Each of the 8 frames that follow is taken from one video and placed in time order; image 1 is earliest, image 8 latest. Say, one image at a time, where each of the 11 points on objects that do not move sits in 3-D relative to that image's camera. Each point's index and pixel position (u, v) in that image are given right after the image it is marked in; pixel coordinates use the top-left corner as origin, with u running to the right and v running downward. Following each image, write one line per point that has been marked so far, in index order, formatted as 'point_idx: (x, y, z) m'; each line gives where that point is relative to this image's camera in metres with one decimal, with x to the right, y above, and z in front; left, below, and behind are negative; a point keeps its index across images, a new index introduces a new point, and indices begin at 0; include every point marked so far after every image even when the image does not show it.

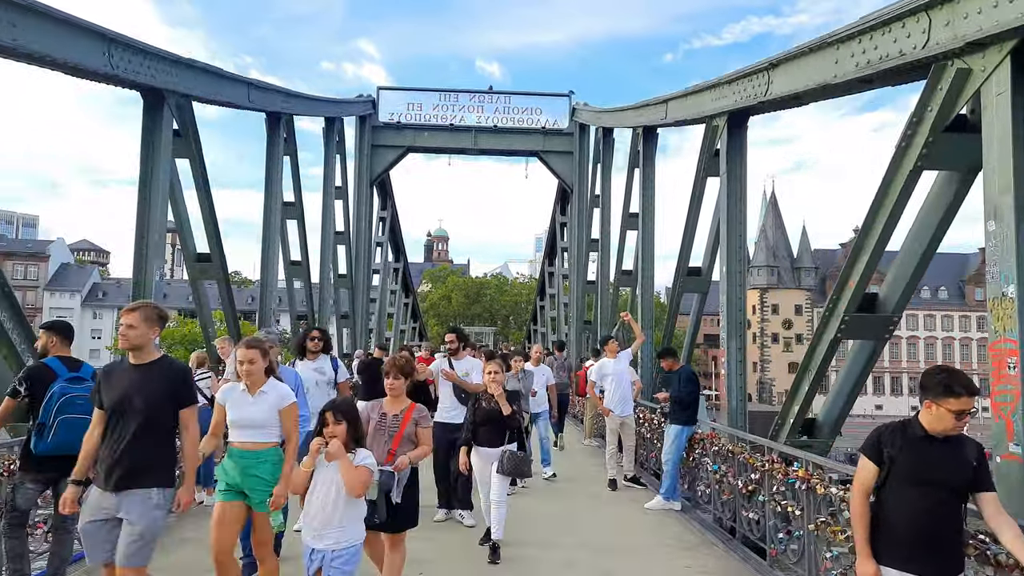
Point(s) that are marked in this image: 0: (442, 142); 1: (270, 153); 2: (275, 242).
0: (-2.0, +4.1, +19.5) m
1: (-3.8, +2.1, +11.1) m
2: (-3.7, +0.7, +11.0) m
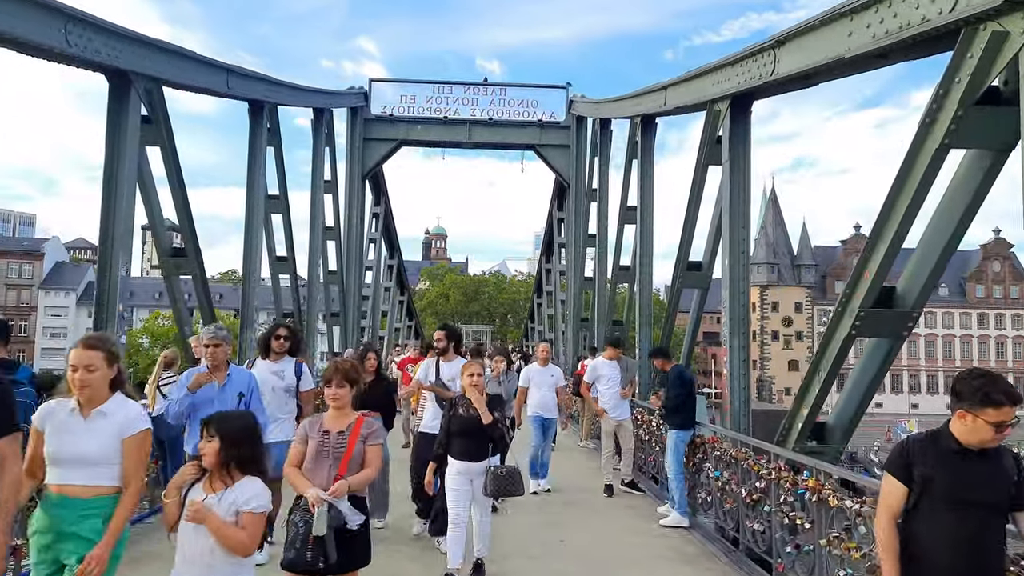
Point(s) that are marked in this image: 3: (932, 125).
0: (-2.1, +4.2, +19.0) m
1: (-4.0, +2.2, +10.7) m
2: (-3.9, +0.8, +10.6) m
3: (+2.3, +0.9, +3.7) m
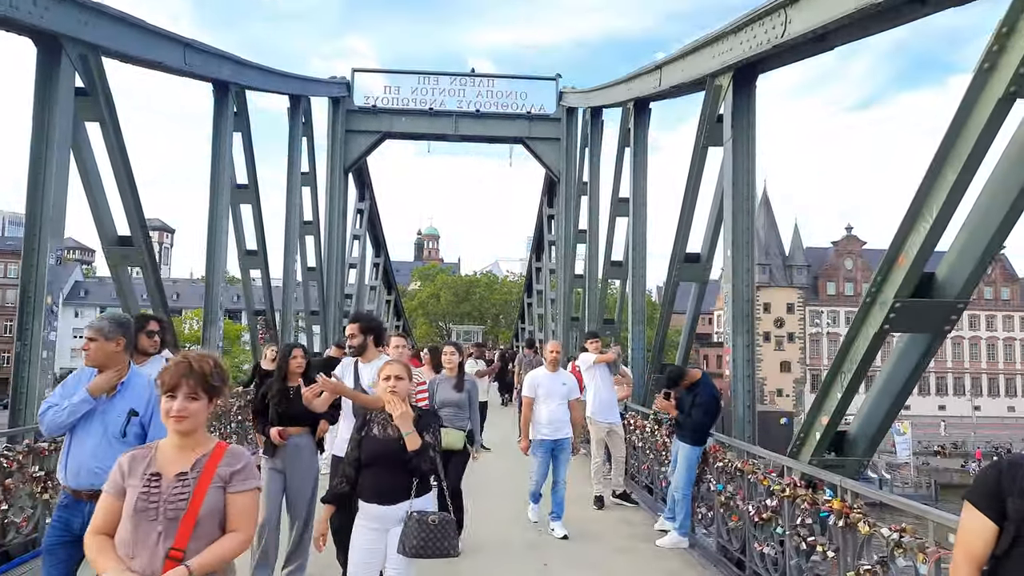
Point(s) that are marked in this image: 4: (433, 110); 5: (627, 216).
0: (-2.4, +4.2, +18.3) m
1: (-4.2, +2.3, +9.9) m
2: (-4.1, +0.9, +9.8) m
3: (+2.1, +1.0, +3.1) m
4: (-2.1, +4.7, +18.4) m
5: (+1.9, +1.2, +11.2) m
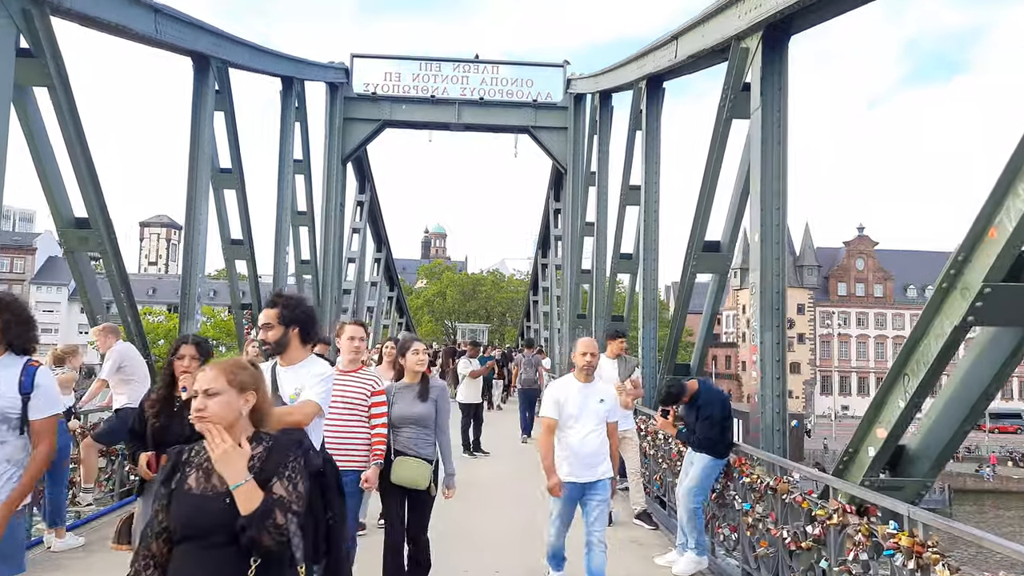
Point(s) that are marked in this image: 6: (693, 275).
0: (-2.3, +4.4, +17.6) m
1: (-4.1, +2.4, +9.2) m
2: (-4.1, +1.0, +9.1) m
3: (+2.1, +1.0, +2.3) m
4: (-1.9, +4.8, +17.6) m
5: (+1.9, +1.2, +10.4) m
6: (+1.8, +0.1, +7.1) m
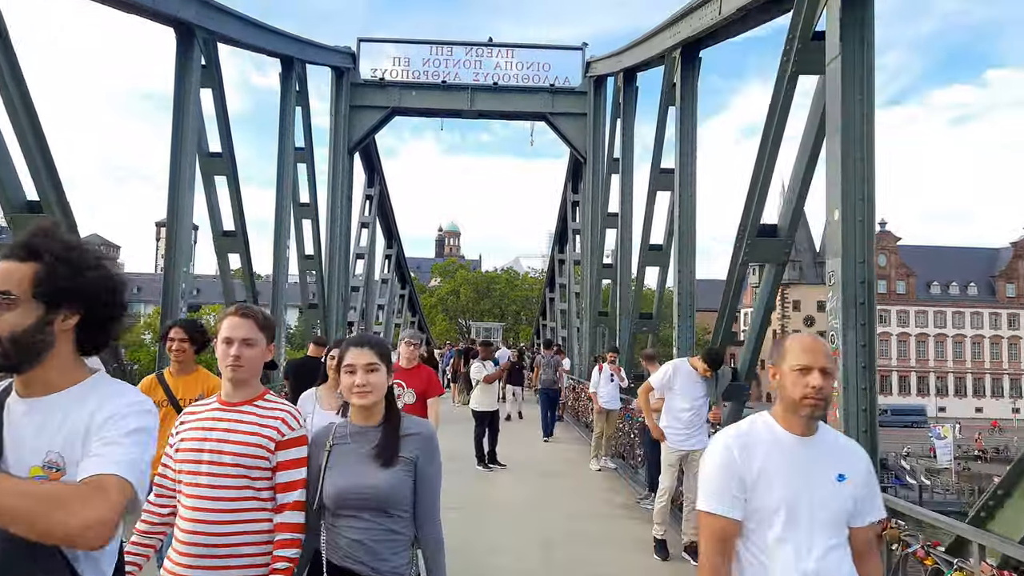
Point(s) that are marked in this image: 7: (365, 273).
0: (-1.9, +4.4, +16.6) m
1: (-3.9, +2.5, +8.3) m
2: (-3.8, +1.1, +8.2) m
3: (+2.1, +1.1, +1.3) m
4: (-1.6, +4.9, +16.7) m
5: (+2.1, +1.3, +9.4) m
6: (+2.0, +0.2, +6.1) m
7: (-4.1, +0.4, +19.8) m
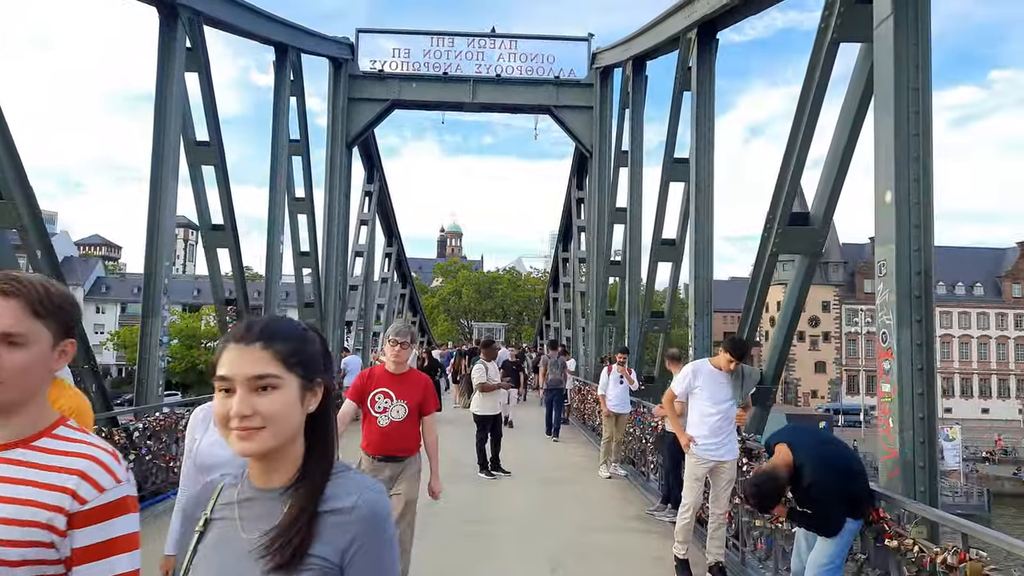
0: (-1.8, +4.5, +16.1) m
1: (-3.9, +2.5, +7.8) m
2: (-3.8, +1.1, +7.7) m
3: (+2.2, +1.1, +0.7) m
4: (-1.5, +4.9, +16.2) m
5: (+2.2, +1.4, +8.9) m
6: (+2.1, +0.3, +5.5) m
7: (-4.0, +0.5, +19.3) m
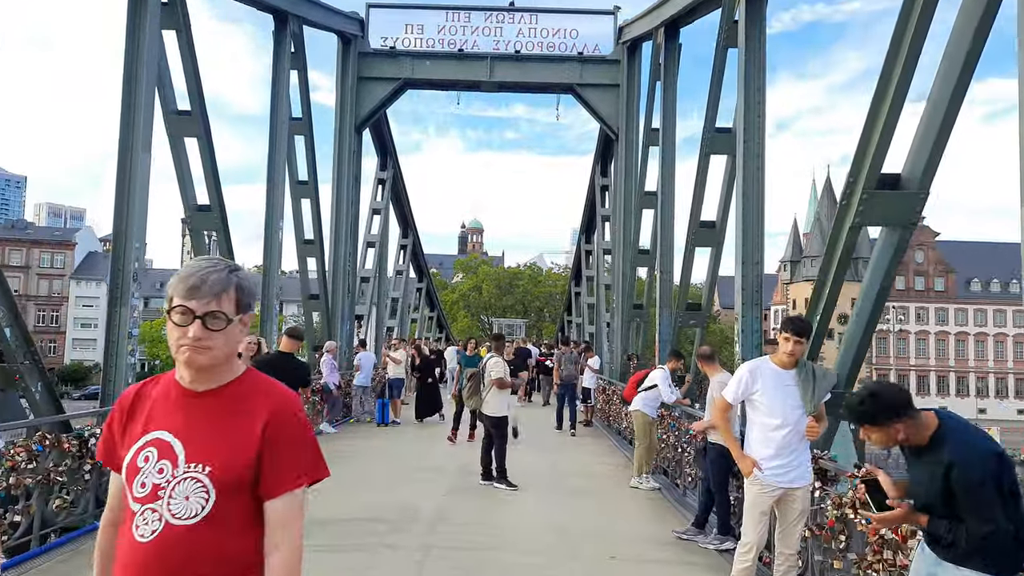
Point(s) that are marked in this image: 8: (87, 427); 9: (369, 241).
0: (-1.4, +4.7, +15.1) m
1: (-3.7, +2.6, +6.8) m
2: (-3.6, +1.2, +6.8) m
3: (+2.1, +1.2, -0.4) m
4: (-1.0, +5.1, +15.1) m
5: (+2.4, +1.5, +7.8) m
6: (+2.2, +0.4, +4.4) m
7: (-3.5, +0.7, +18.3) m
8: (-3.6, -1.2, +5.9) m
9: (-3.7, +1.2, +18.0) m
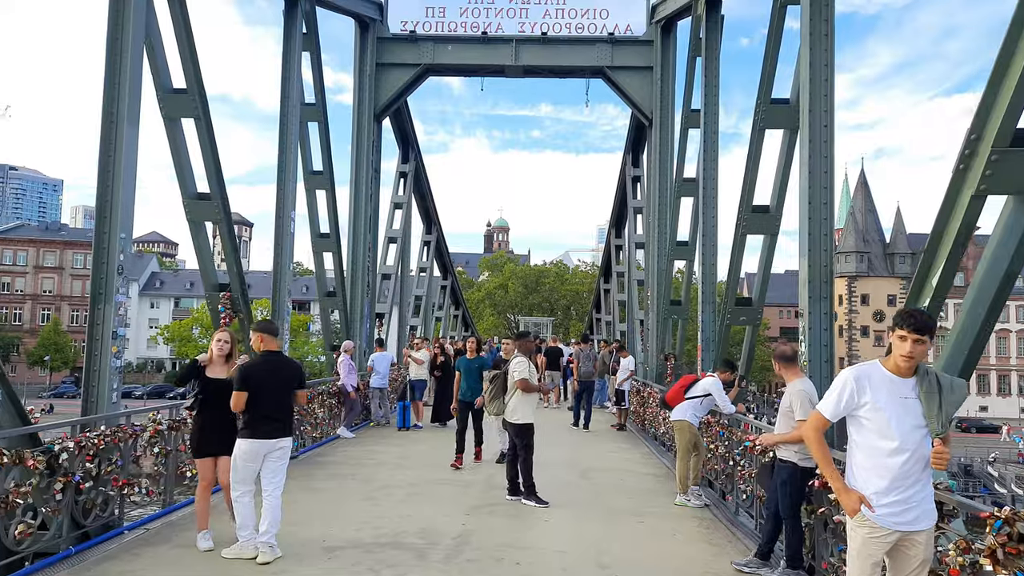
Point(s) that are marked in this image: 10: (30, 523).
0: (-0.8, +4.7, +14.3) m
1: (-3.5, +2.7, +6.1) m
2: (-3.4, +1.3, +6.1) m
3: (+2.1, +1.3, -1.3) m
4: (-0.5, +5.2, +14.3) m
5: (+2.7, +1.6, +6.8) m
6: (+2.3, +0.4, +3.5) m
7: (-2.8, +0.7, +17.6) m
8: (-3.3, -1.1, +5.2) m
9: (-3.0, +1.3, +17.3) m
10: (-3.3, -1.6, +4.7) m
